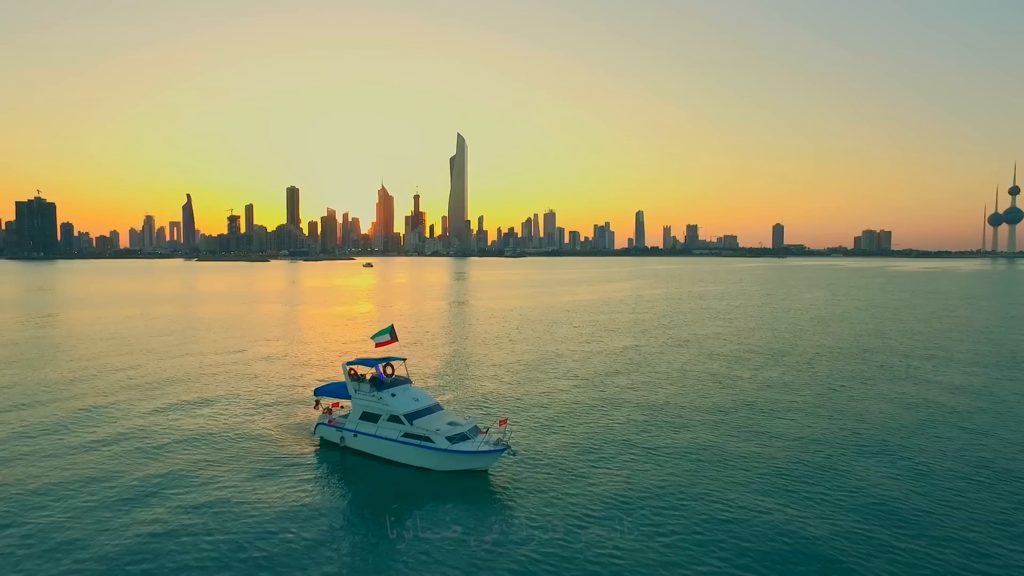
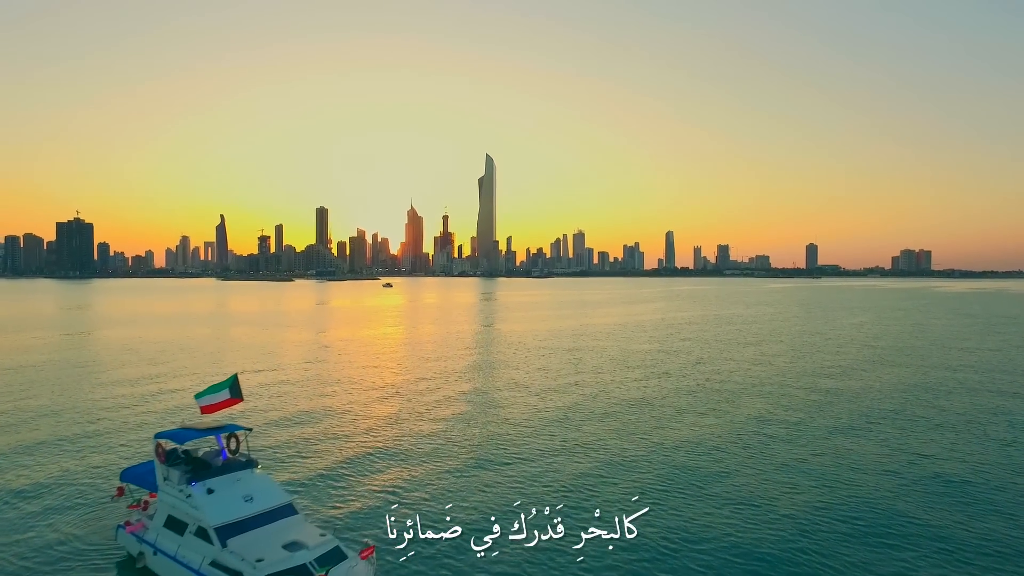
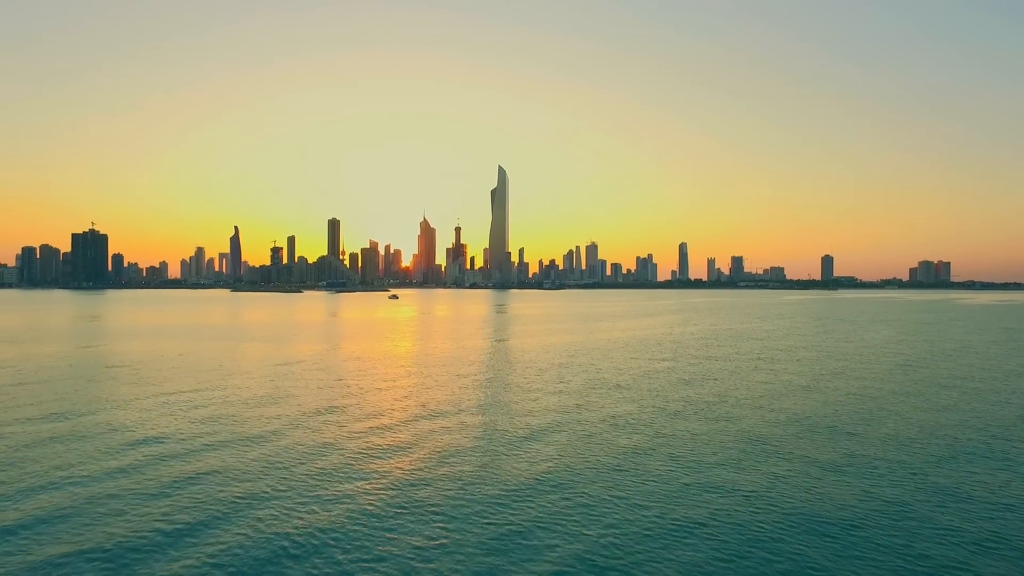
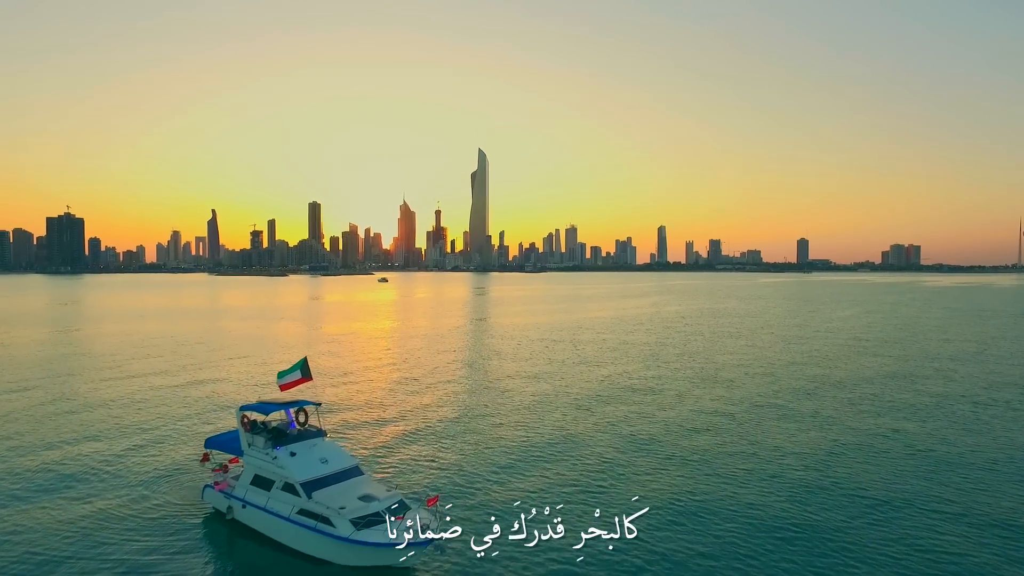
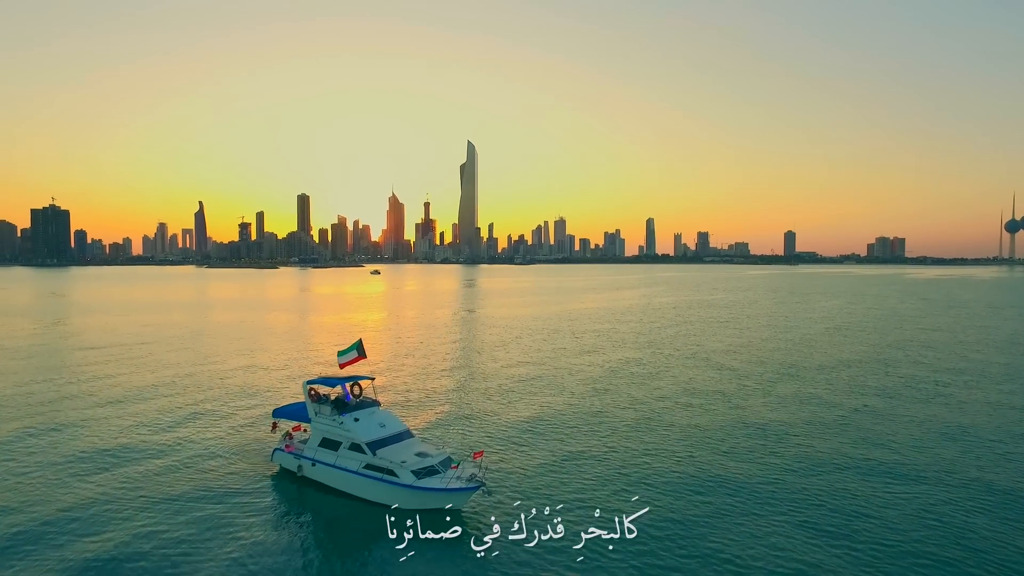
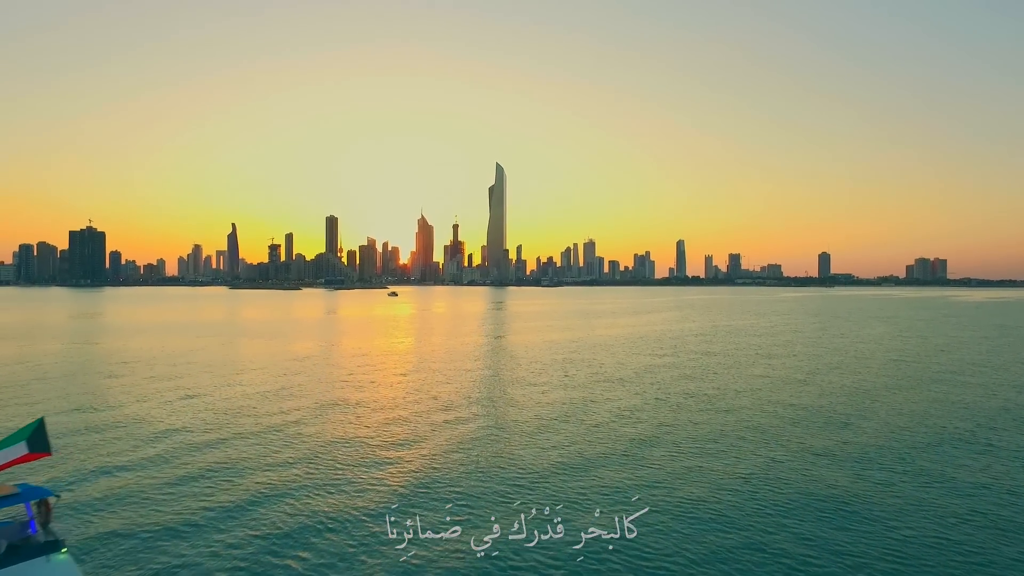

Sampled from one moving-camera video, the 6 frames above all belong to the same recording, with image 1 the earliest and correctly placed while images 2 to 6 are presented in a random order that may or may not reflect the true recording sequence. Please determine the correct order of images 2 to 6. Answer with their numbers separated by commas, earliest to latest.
5, 4, 2, 6, 3
